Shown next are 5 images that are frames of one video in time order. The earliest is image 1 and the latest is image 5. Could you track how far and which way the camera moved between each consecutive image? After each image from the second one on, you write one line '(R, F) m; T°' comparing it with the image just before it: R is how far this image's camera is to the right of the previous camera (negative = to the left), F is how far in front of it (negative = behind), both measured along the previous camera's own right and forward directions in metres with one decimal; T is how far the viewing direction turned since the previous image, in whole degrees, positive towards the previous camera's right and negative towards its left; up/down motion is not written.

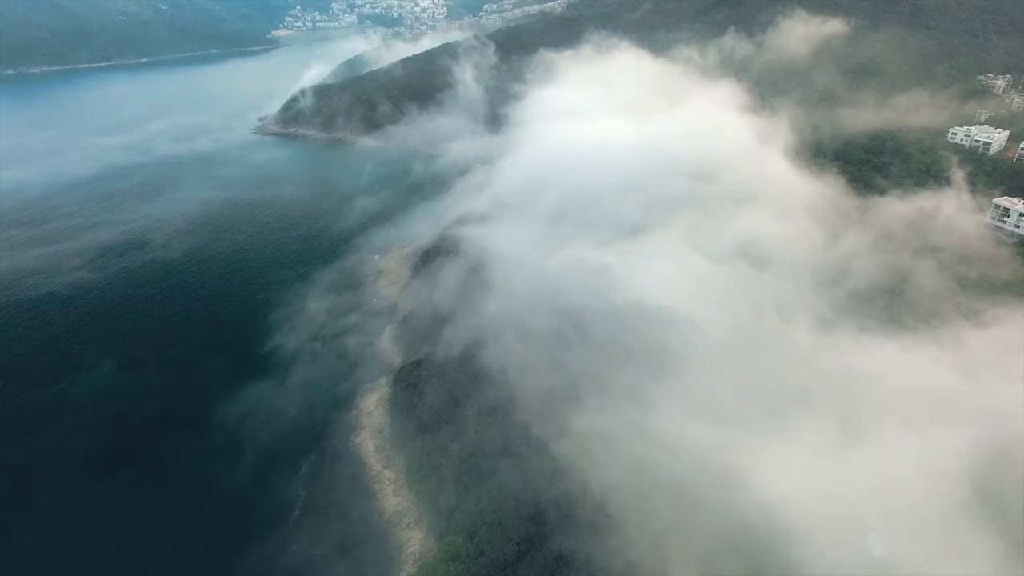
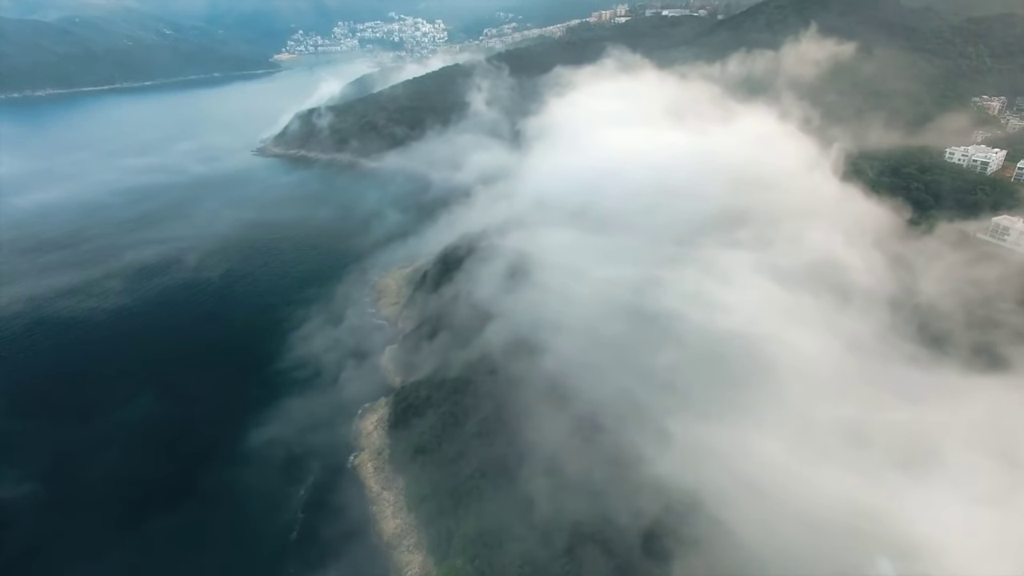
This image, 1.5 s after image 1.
(-2.2, 0.0) m; 0°
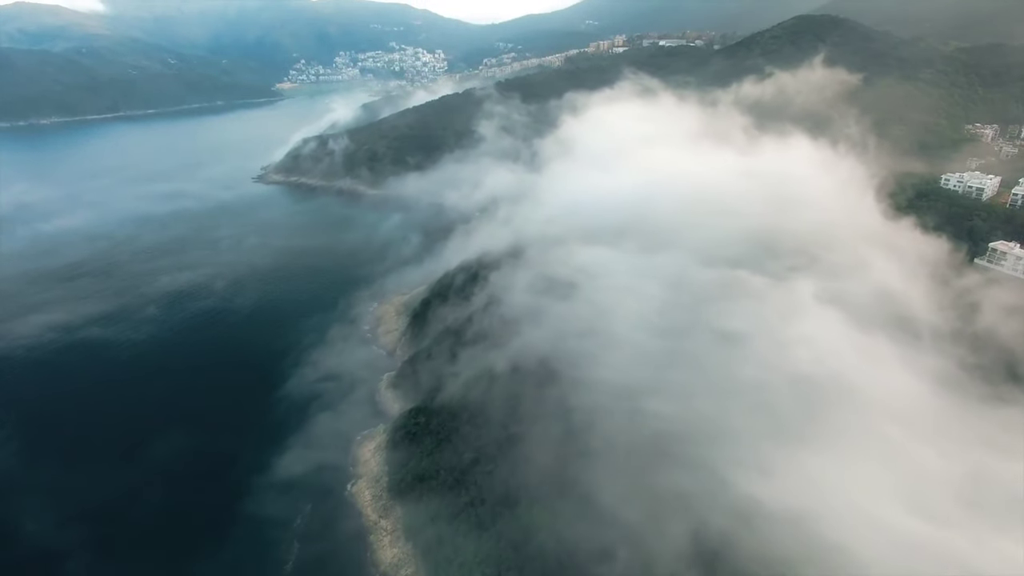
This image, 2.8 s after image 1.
(-1.7, -0.5) m; 0°
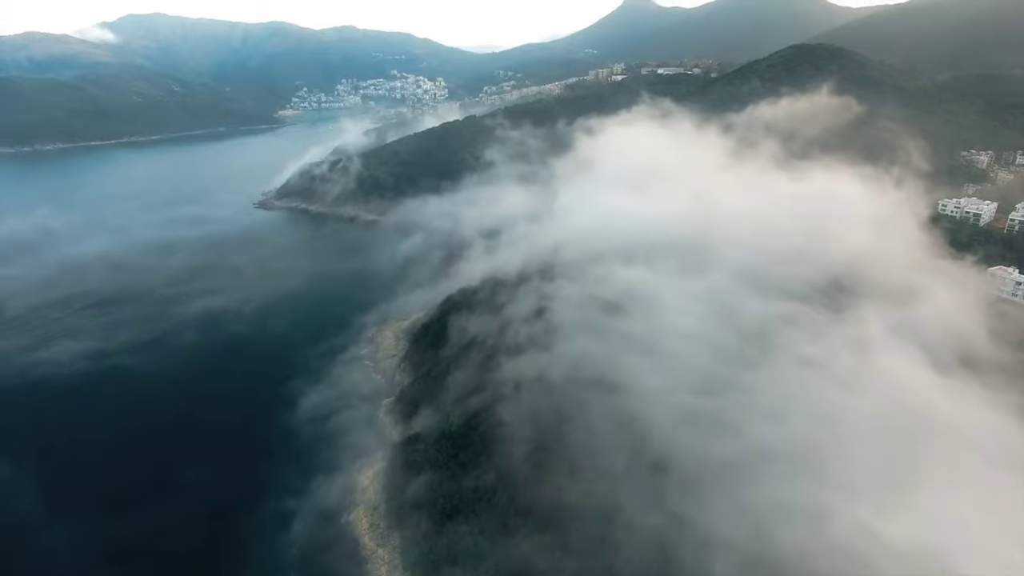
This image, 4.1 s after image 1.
(-1.6, -0.1) m; 0°
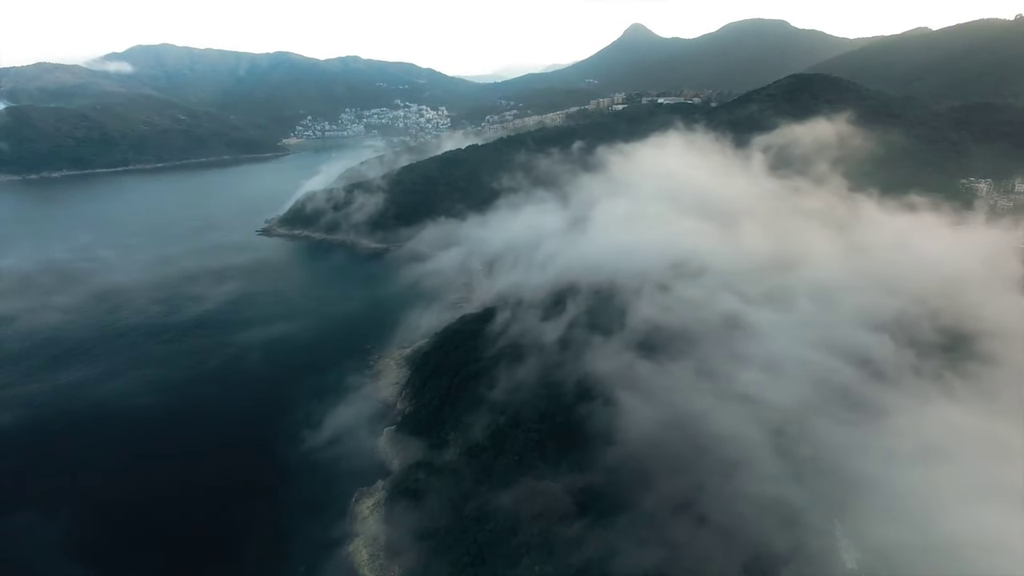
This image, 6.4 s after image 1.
(-2.8, 0.0) m; 0°
